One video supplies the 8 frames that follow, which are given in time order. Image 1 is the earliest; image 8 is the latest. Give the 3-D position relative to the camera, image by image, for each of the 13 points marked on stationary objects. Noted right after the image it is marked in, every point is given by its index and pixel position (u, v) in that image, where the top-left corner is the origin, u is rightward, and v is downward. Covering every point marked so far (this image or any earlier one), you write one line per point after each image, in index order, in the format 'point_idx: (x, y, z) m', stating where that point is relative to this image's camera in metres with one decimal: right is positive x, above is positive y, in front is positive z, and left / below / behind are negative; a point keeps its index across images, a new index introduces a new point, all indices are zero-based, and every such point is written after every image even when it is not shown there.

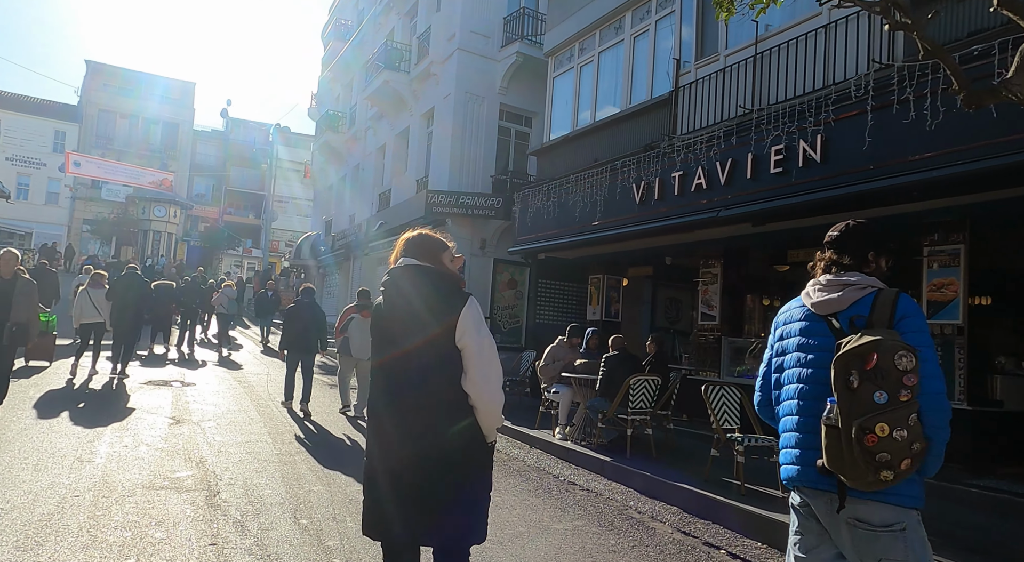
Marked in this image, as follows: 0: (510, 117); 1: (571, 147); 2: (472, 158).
0: (-0.1, +4.5, +18.1) m
1: (+1.1, +2.4, +11.9) m
2: (-1.0, +3.2, +17.4) m
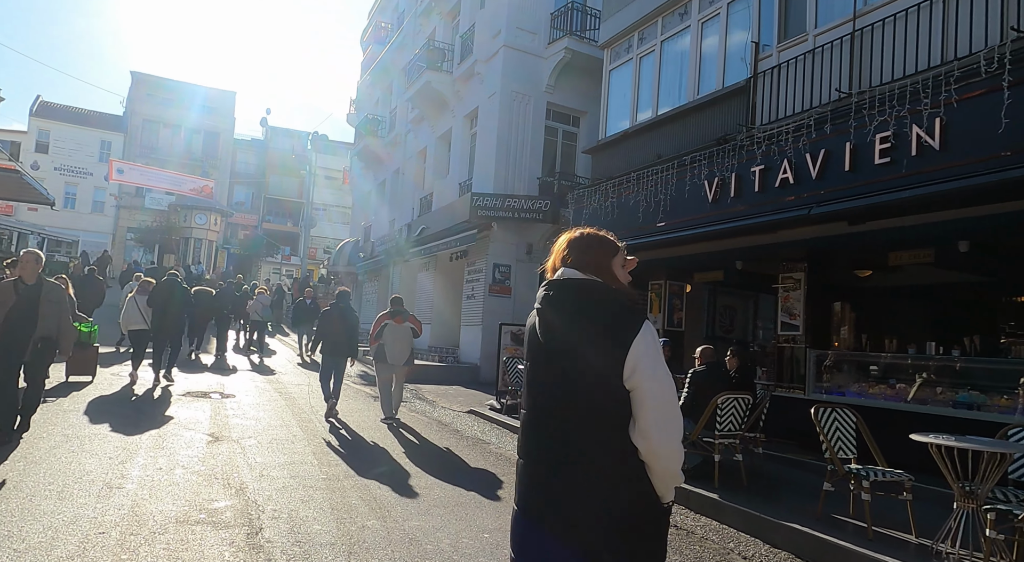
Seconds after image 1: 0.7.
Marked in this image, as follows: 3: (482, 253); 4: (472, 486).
0: (+1.2, +4.3, +17.4) m
1: (+2.0, +2.3, +11.1) m
2: (+0.2, +3.1, +16.7) m
3: (-0.7, +0.7, +16.7) m
4: (-0.4, -1.9, +6.3) m
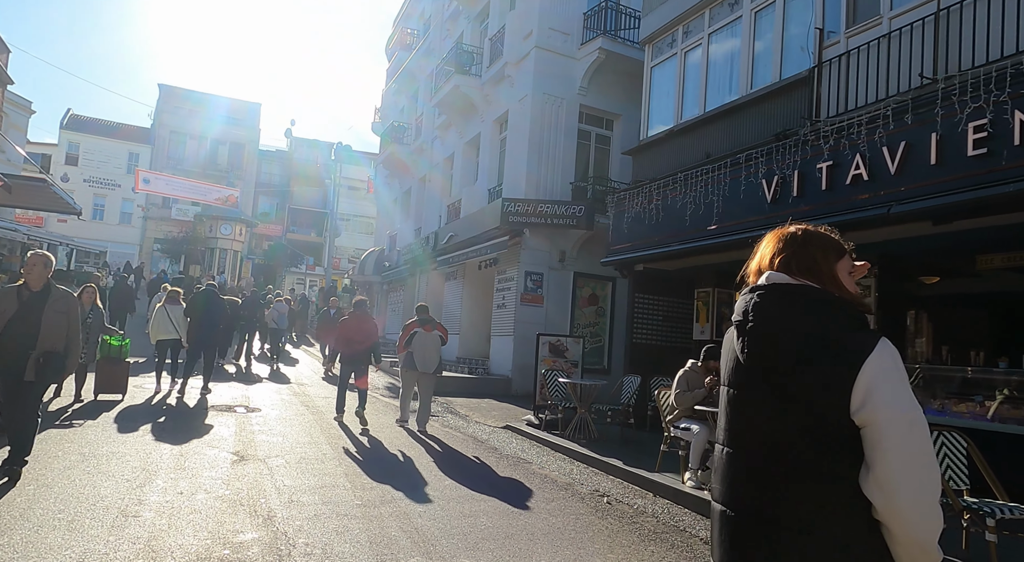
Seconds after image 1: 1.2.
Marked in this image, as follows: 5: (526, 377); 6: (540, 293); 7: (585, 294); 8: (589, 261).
0: (+2.0, +4.1, +16.8) m
1: (+2.6, +2.2, +10.5) m
2: (+0.9, +2.8, +16.2) m
3: (0.0, +0.5, +16.1) m
4: (+0.1, -2.0, +5.7) m
5: (+0.3, -2.2, +15.5) m
6: (+0.7, -0.3, +15.9) m
7: (+1.8, -0.3, +16.4) m
8: (+1.9, +0.5, +16.4) m
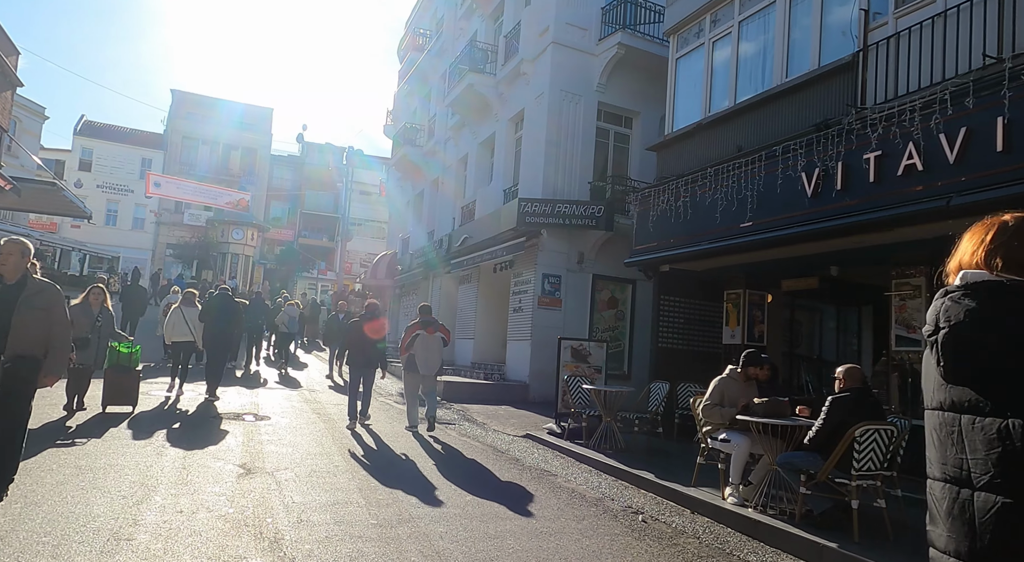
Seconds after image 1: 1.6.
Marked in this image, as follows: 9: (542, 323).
0: (+2.3, +4.0, +16.3) m
1: (+2.9, +2.1, +9.9) m
2: (+1.3, +2.8, +15.7) m
3: (+0.4, +0.4, +15.6) m
4: (+0.3, -2.0, +5.2) m
5: (+0.7, -2.3, +15.0) m
6: (+1.1, -0.3, +15.4) m
7: (+2.2, -0.4, +15.9) m
8: (+2.3, +0.4, +15.9) m
9: (+0.7, -1.0, +15.1) m
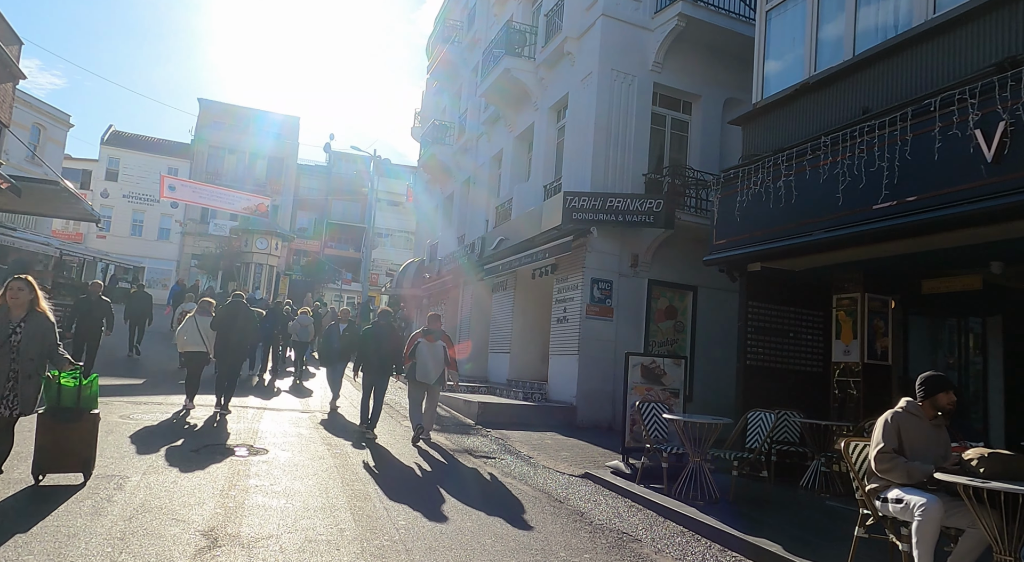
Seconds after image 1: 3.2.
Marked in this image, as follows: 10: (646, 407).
0: (+3.3, +3.9, +14.3) m
1: (+3.5, +2.1, +7.9) m
2: (+2.2, +2.7, +13.7) m
3: (+1.3, +0.3, +13.6) m
4: (+0.8, -1.9, +3.2) m
5: (+1.6, -2.4, +13.0) m
6: (+2.0, -0.5, +13.3) m
7: (+3.1, -0.5, +13.9) m
8: (+3.2, +0.3, +13.8) m
9: (+1.6, -1.1, +13.1) m
10: (+1.5, -1.4, +7.5) m
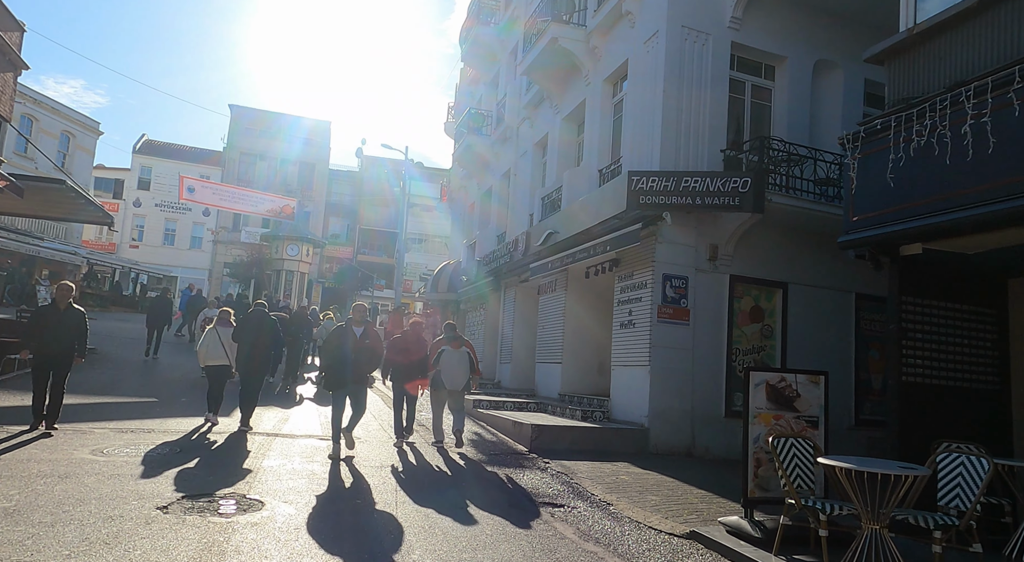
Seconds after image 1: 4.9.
0: (+4.2, +3.9, +12.1) m
1: (+4.2, +2.3, +5.7) m
2: (+3.1, +2.7, +11.6) m
3: (+2.3, +0.4, +11.5) m
4: (+1.2, -1.8, +1.1) m
5: (+2.5, -2.4, +10.8) m
6: (+2.9, -0.4, +11.2) m
7: (+4.1, -0.4, +11.6) m
8: (+4.2, +0.4, +11.6) m
9: (+2.5, -1.0, +11.0) m
10: (+2.2, -1.3, +5.3) m
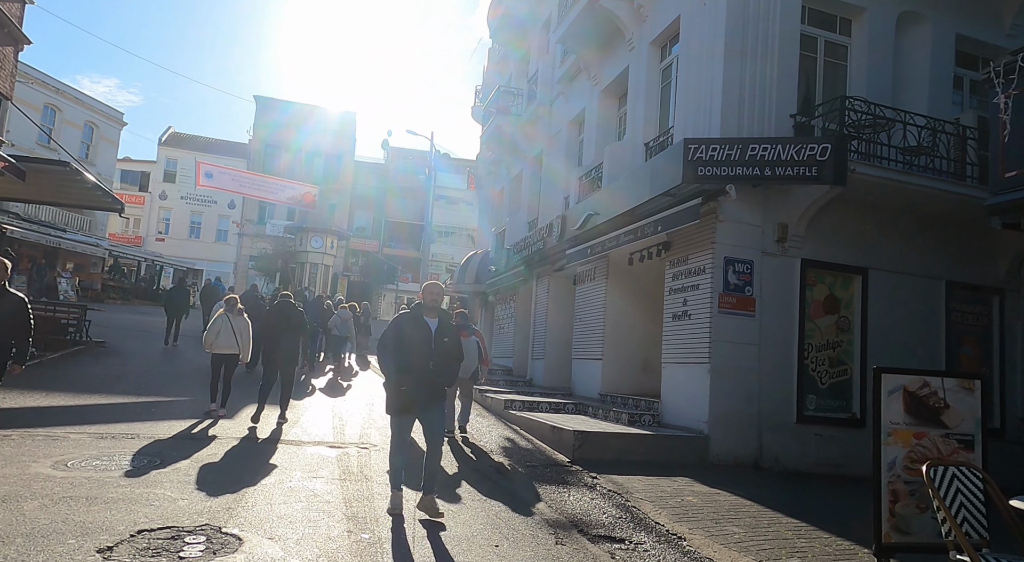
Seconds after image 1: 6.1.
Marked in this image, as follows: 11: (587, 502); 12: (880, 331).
0: (+4.8, +4.2, +10.5) m
1: (+4.5, +2.4, +4.1) m
2: (+3.7, +2.9, +10.0) m
3: (+2.8, +0.6, +10.0) m
4: (+1.4, -1.6, -0.3) m
5: (+3.1, -2.1, +9.3) m
6: (+3.5, -0.2, +9.6) m
7: (+4.6, -0.2, +10.1) m
8: (+4.7, +0.6, +10.0) m
9: (+3.0, -0.8, +9.5) m
10: (+2.5, -1.1, +3.9) m
11: (+0.8, -2.1, +6.5) m
12: (+5.7, -0.8, +10.3) m
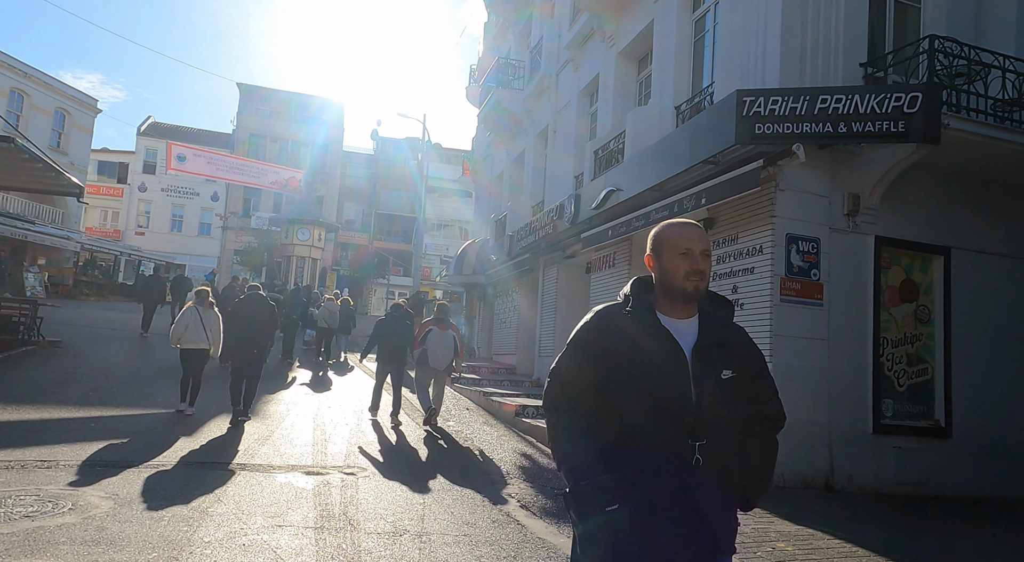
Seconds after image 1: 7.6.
0: (+5.0, +4.4, +8.9) m
1: (+4.8, +2.6, +2.4) m
2: (+3.9, +3.2, +8.3) m
3: (+3.0, +0.8, +8.3) m
4: (+1.7, -1.5, -2.0) m
5: (+3.3, -1.9, +7.7) m
6: (+3.7, 0.0, +8.0) m
7: (+4.8, 0.0, +8.4) m
8: (+4.9, +0.8, +8.4) m
9: (+3.3, -0.6, +7.8) m
10: (+2.8, -1.0, +2.2) m
11: (+1.0, -2.0, +4.8) m
12: (+5.9, -0.5, +8.7) m
